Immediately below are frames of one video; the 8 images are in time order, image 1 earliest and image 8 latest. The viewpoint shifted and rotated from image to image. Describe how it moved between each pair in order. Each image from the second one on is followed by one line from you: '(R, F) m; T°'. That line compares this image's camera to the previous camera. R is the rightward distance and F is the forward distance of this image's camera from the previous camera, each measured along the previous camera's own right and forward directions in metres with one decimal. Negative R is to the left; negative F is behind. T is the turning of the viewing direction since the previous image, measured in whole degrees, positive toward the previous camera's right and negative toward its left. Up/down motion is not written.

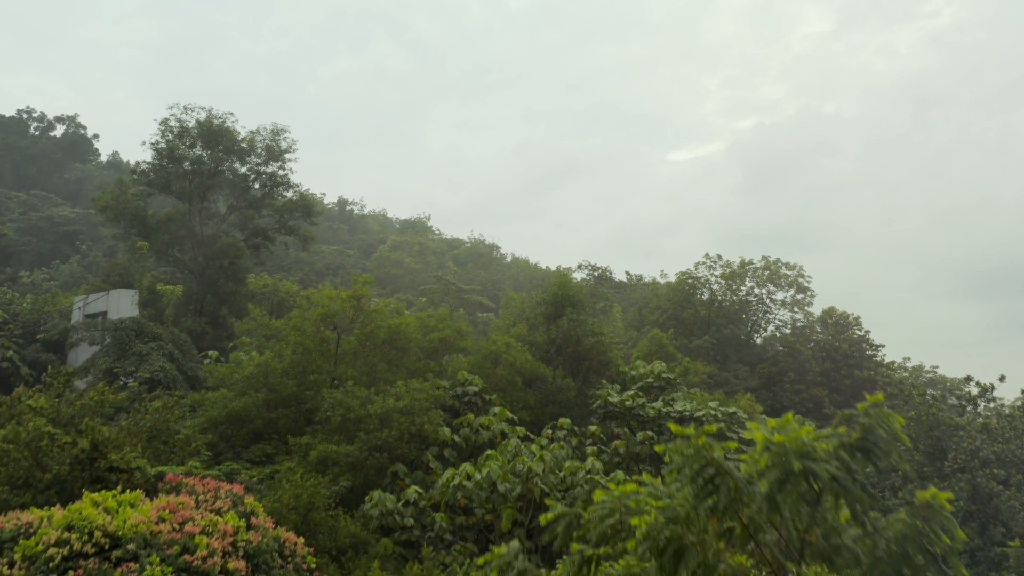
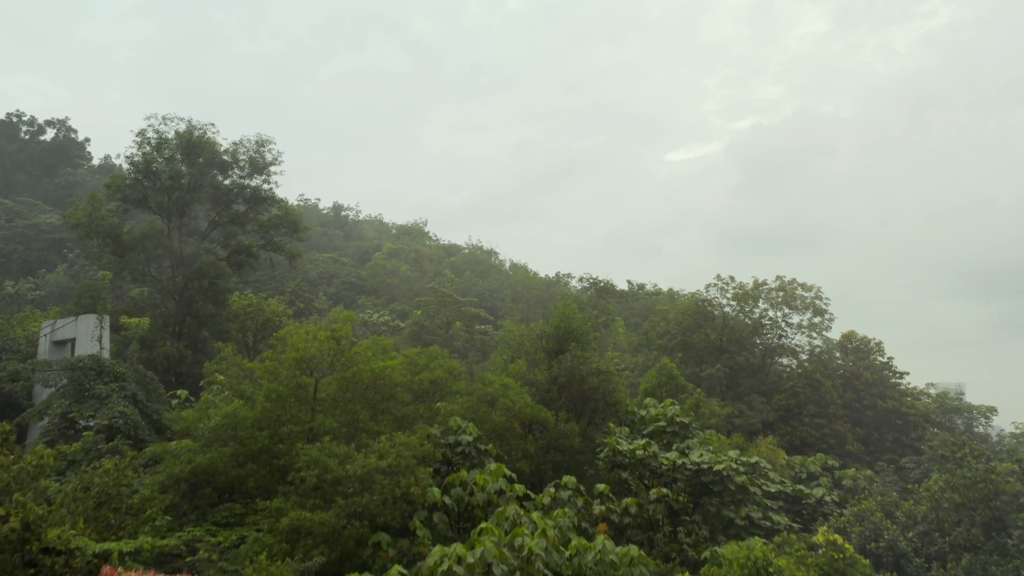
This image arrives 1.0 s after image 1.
(0.0, +1.3) m; 0°
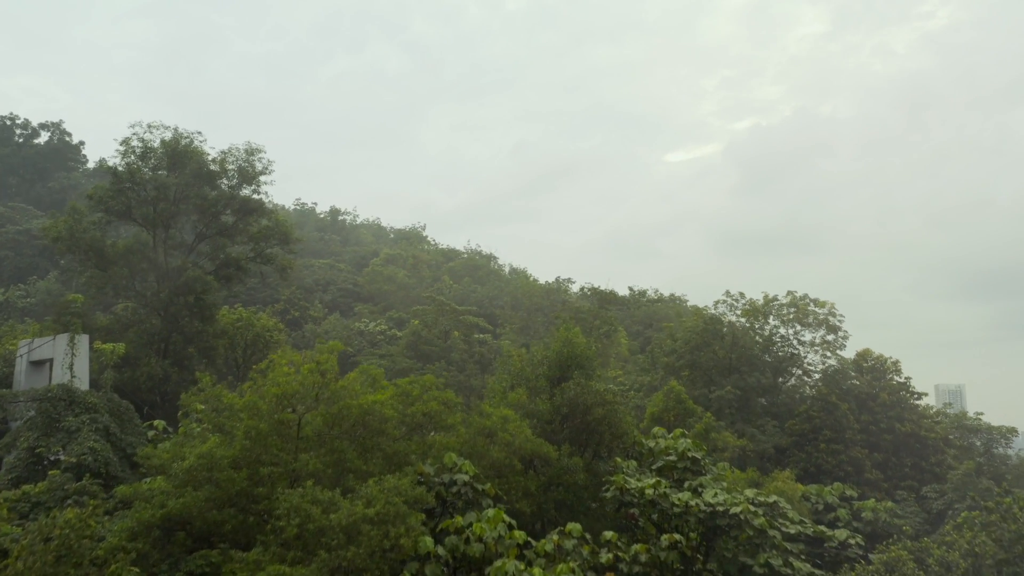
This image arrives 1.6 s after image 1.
(0.0, +0.9) m; 0°
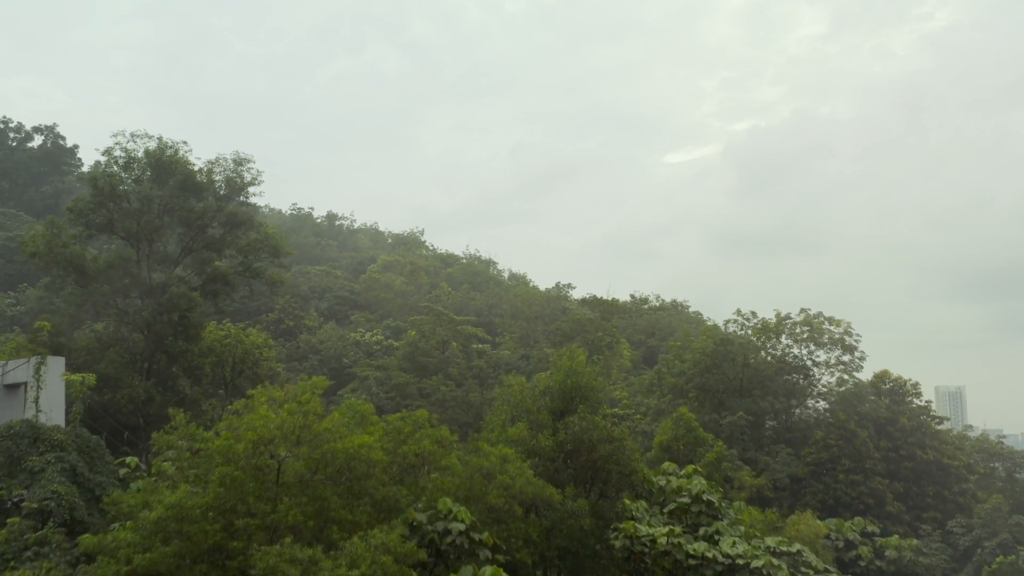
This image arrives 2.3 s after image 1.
(0.0, +0.9) m; 0°
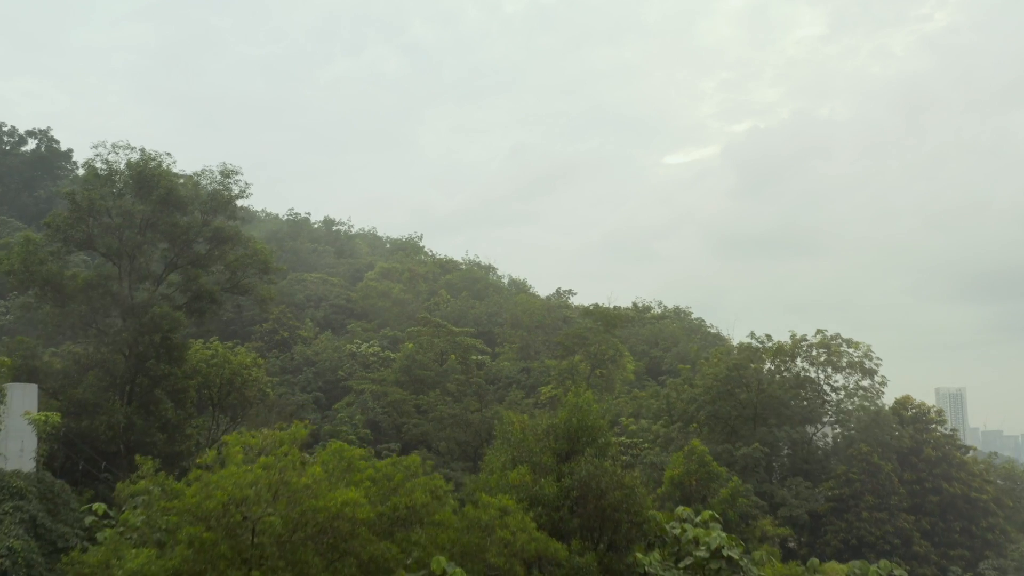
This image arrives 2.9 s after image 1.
(0.0, +1.0) m; 0°
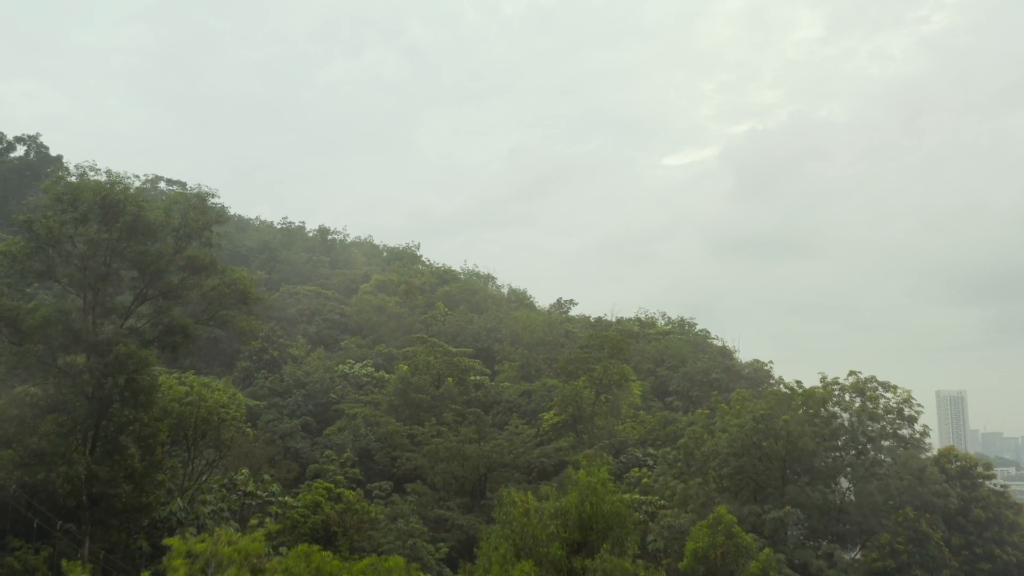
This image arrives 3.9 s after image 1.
(0.0, +1.7) m; 0°
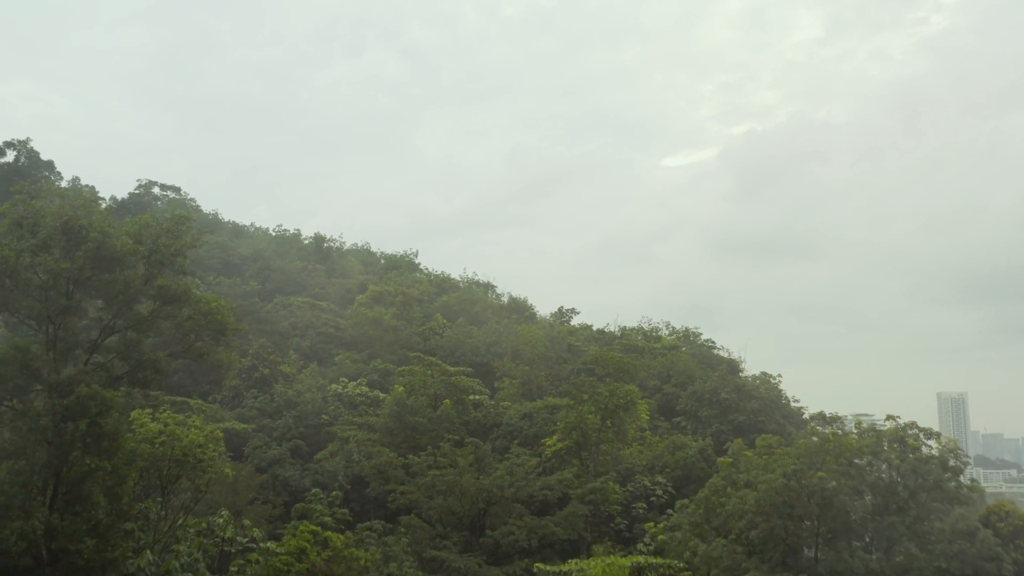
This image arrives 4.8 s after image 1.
(0.0, +1.5) m; 0°
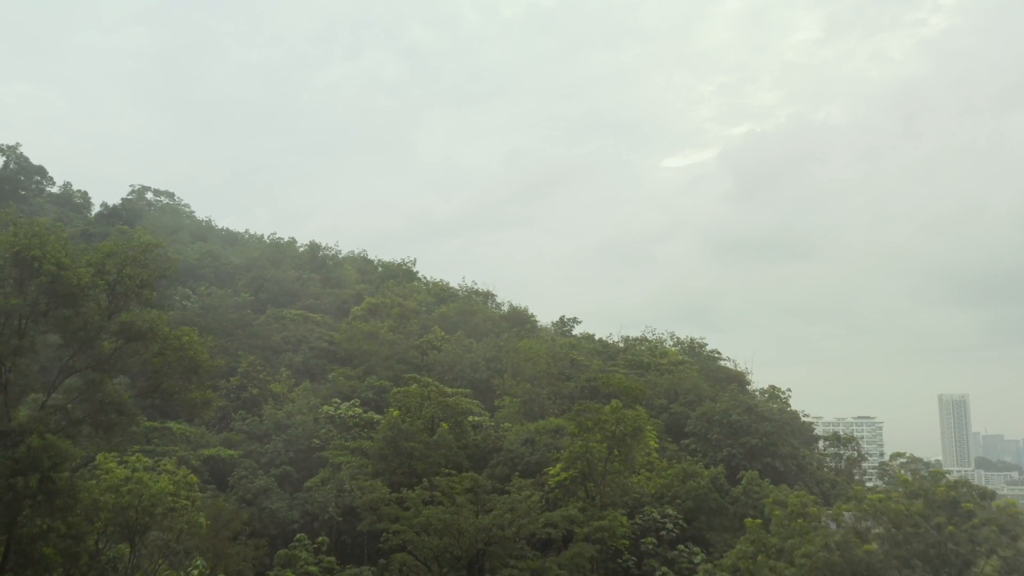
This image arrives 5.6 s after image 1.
(0.0, +1.6) m; 0°
